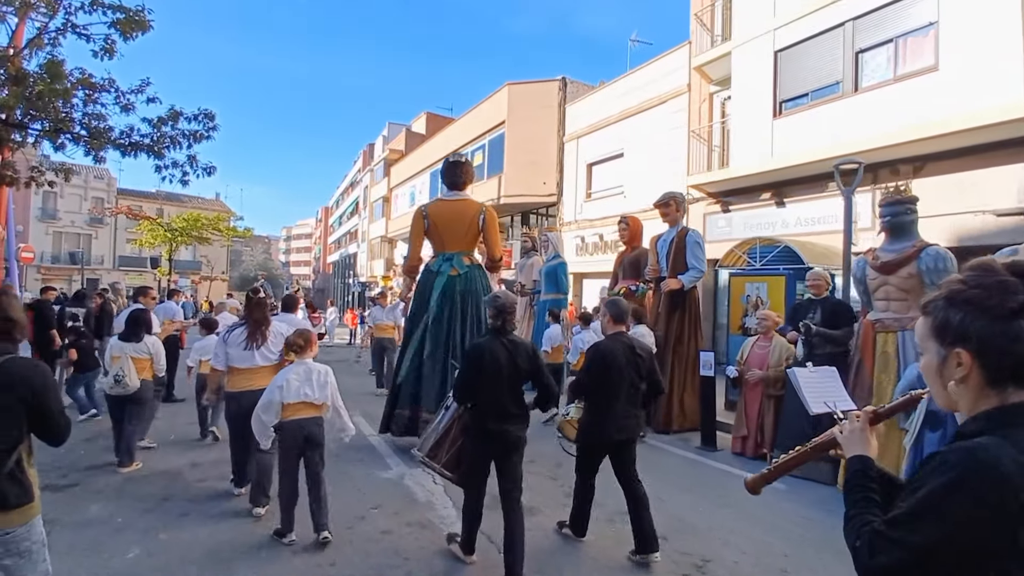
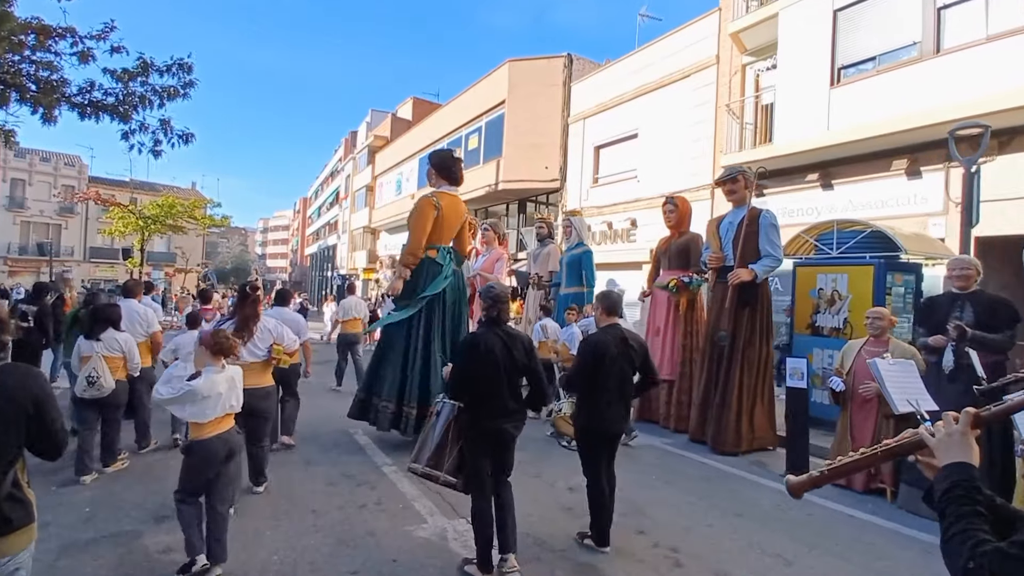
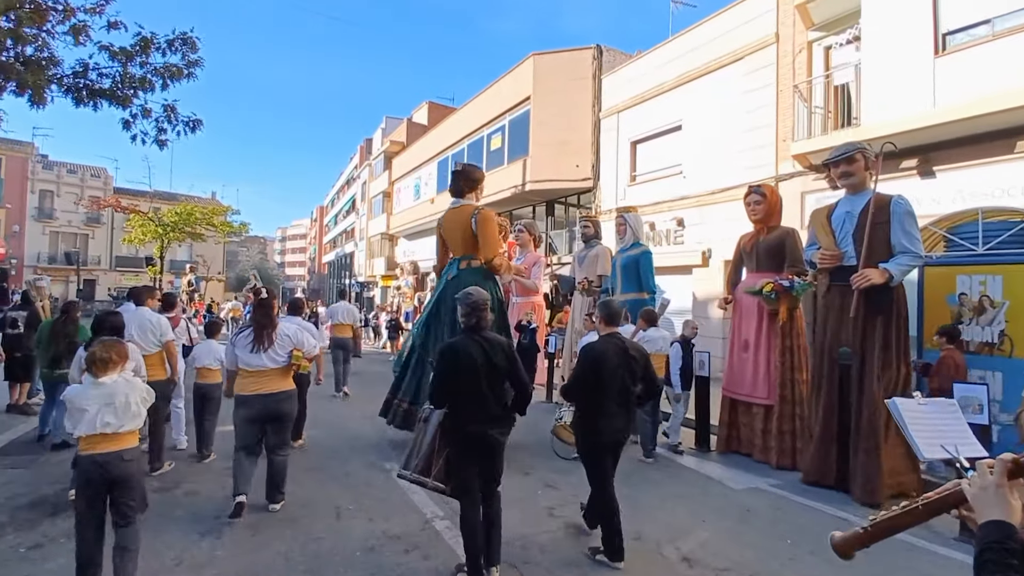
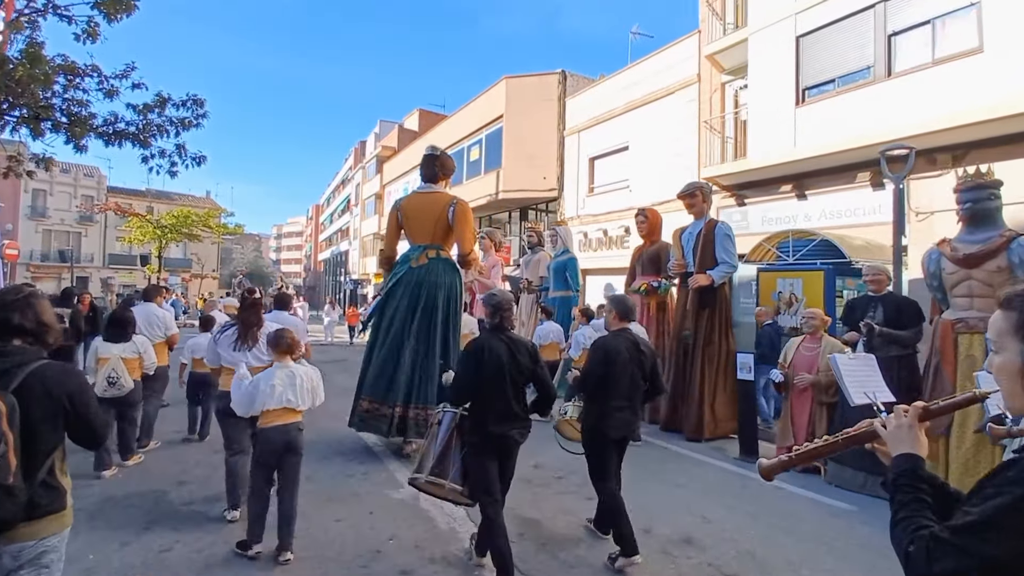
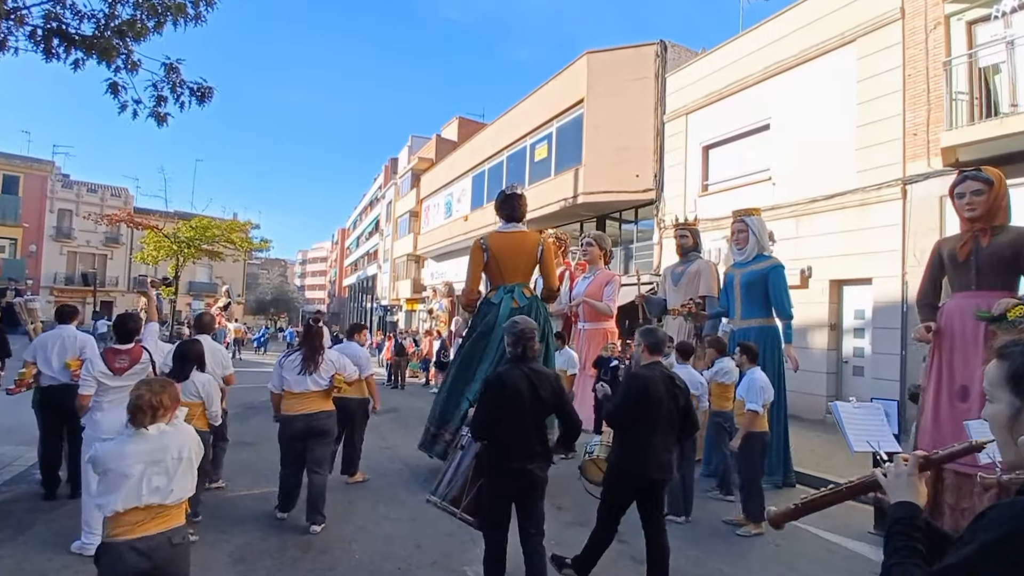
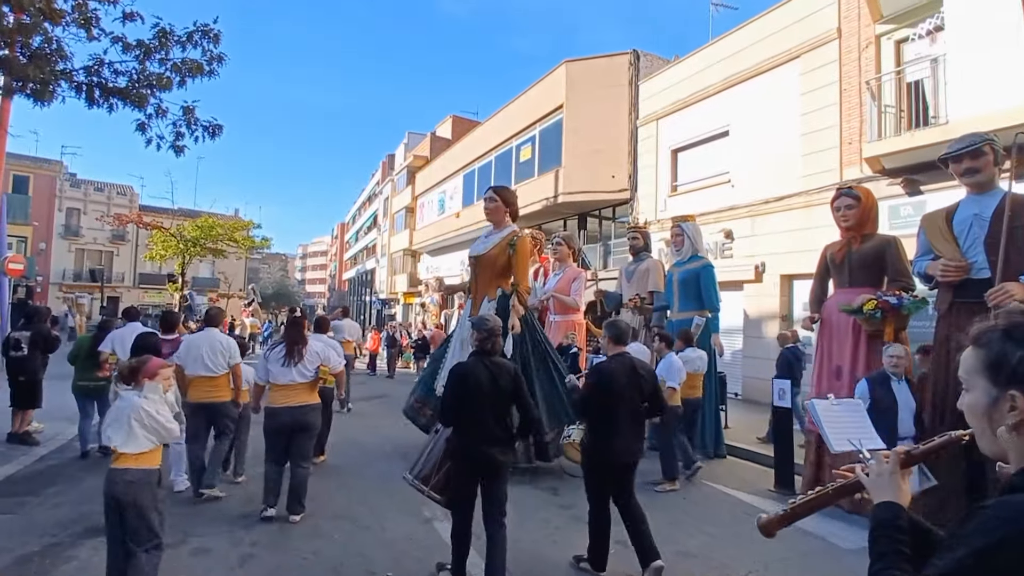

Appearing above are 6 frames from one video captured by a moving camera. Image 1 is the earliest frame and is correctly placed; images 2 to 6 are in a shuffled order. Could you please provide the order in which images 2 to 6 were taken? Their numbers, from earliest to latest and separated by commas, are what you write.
4, 2, 3, 6, 5
